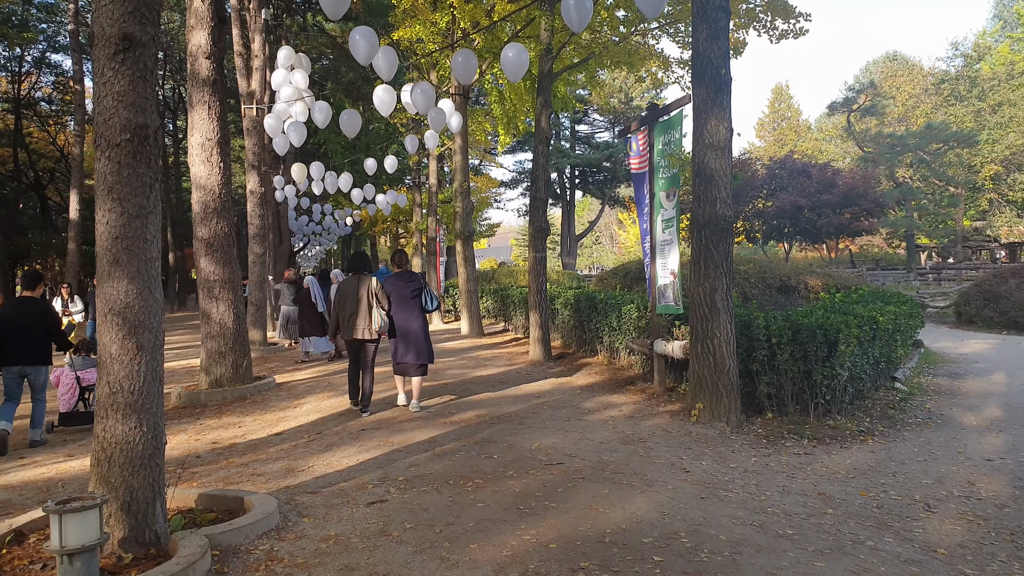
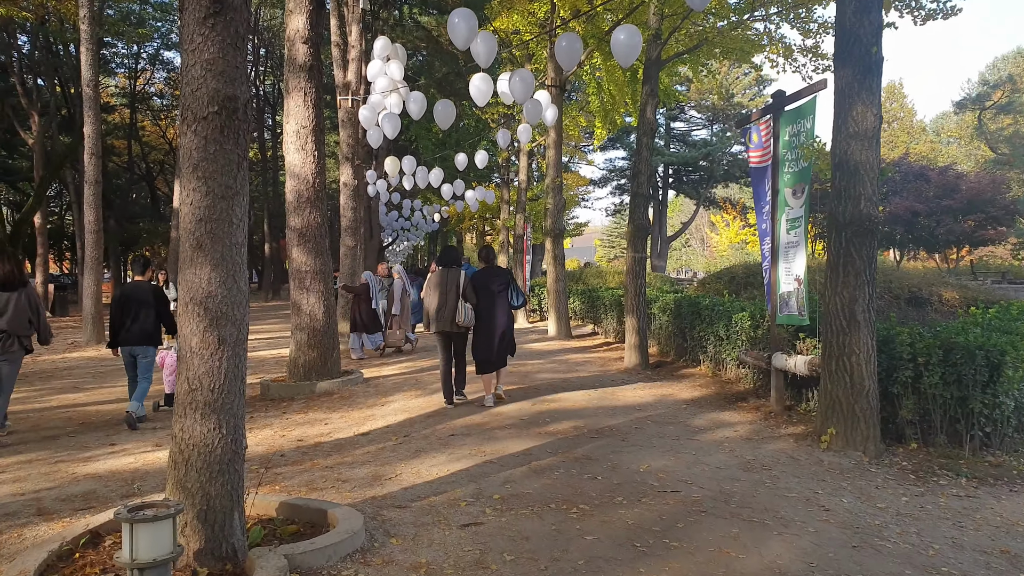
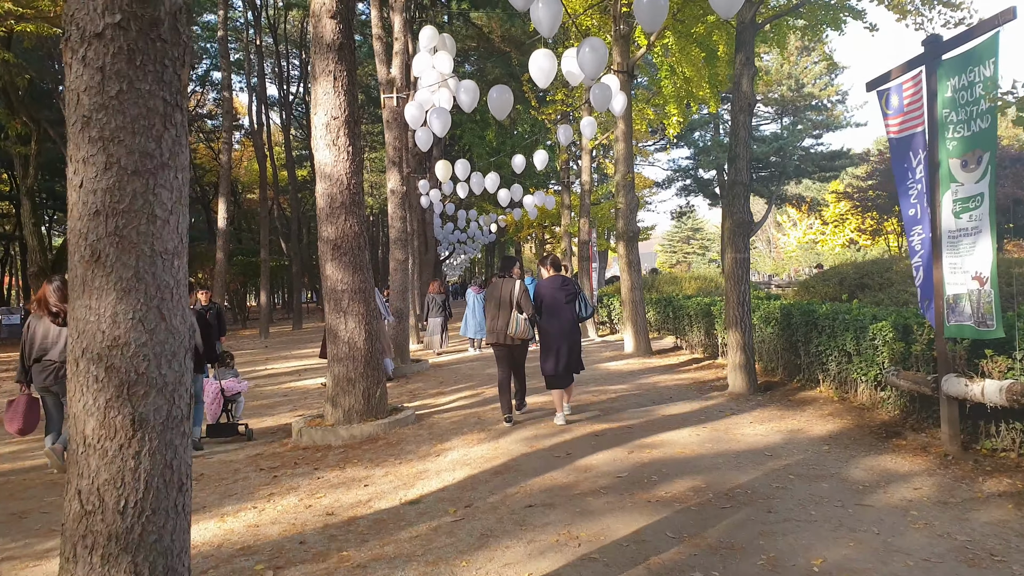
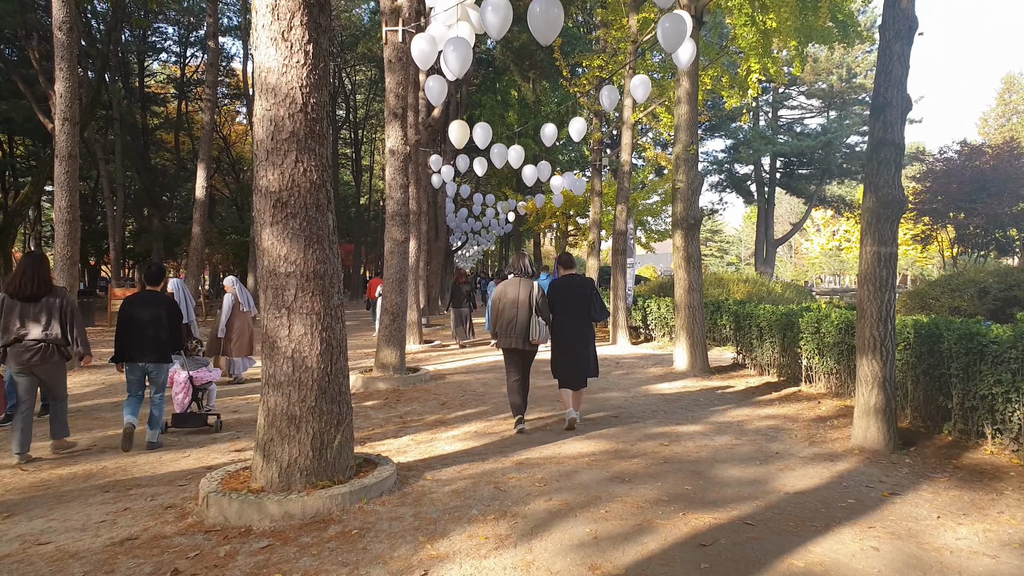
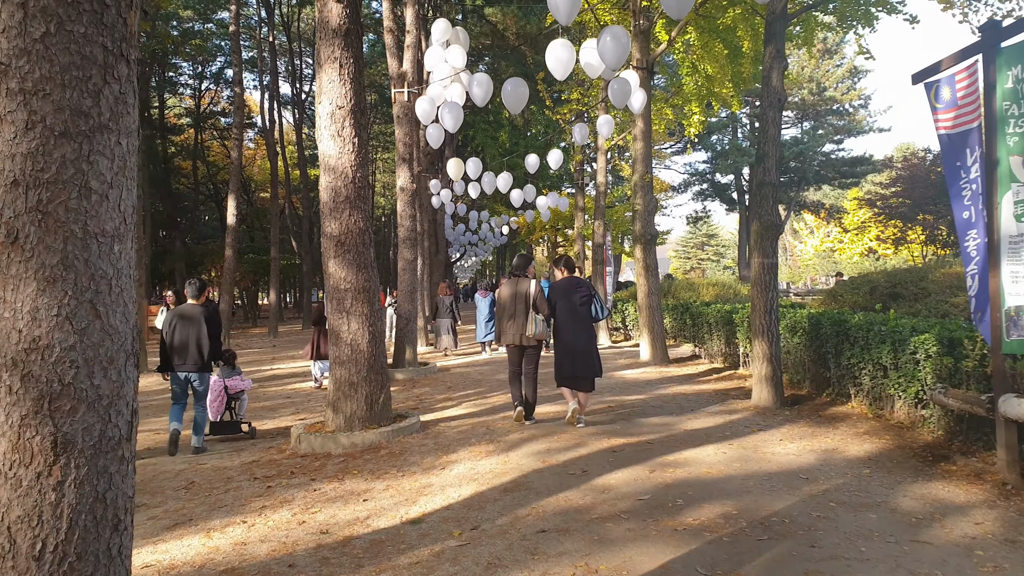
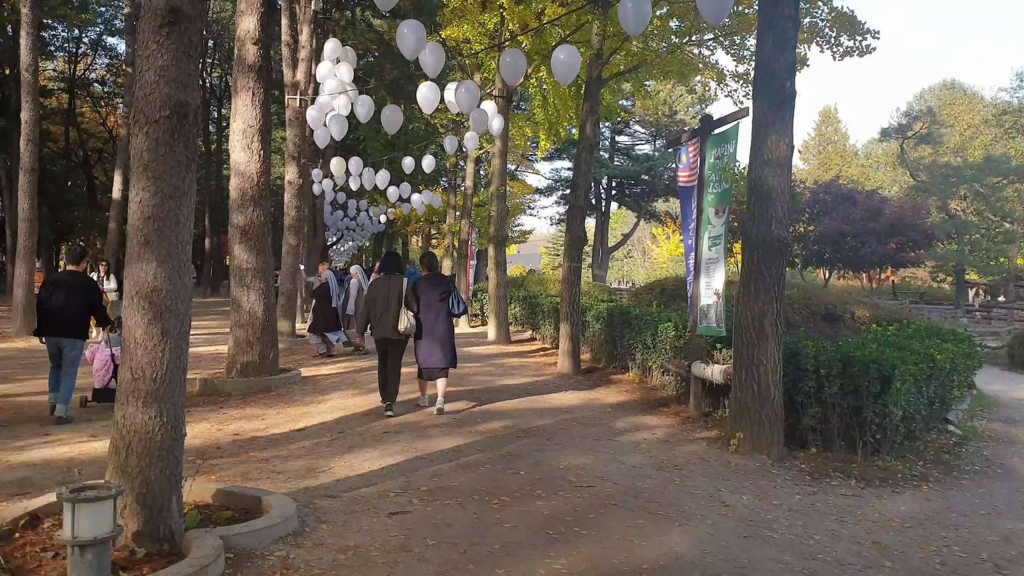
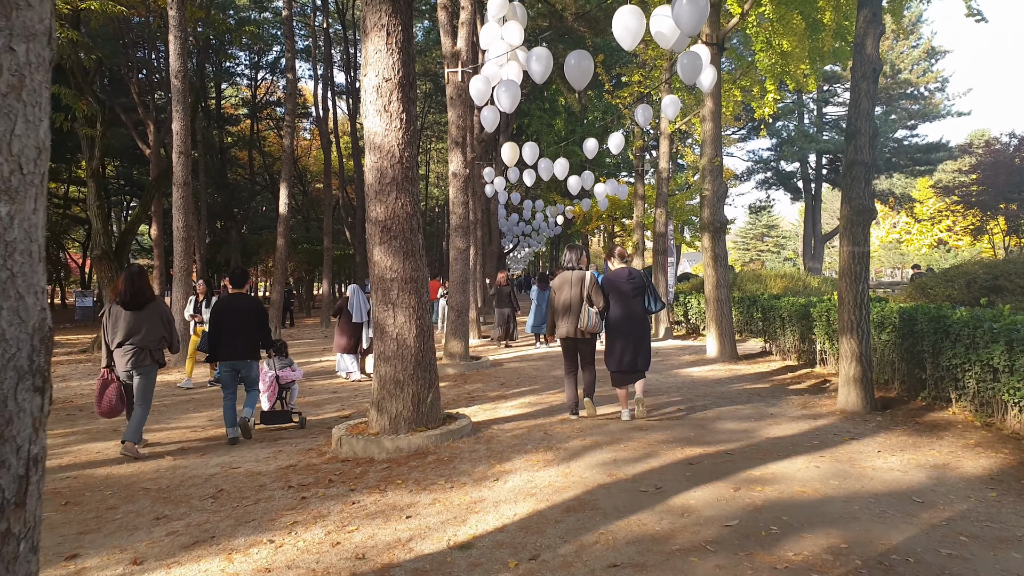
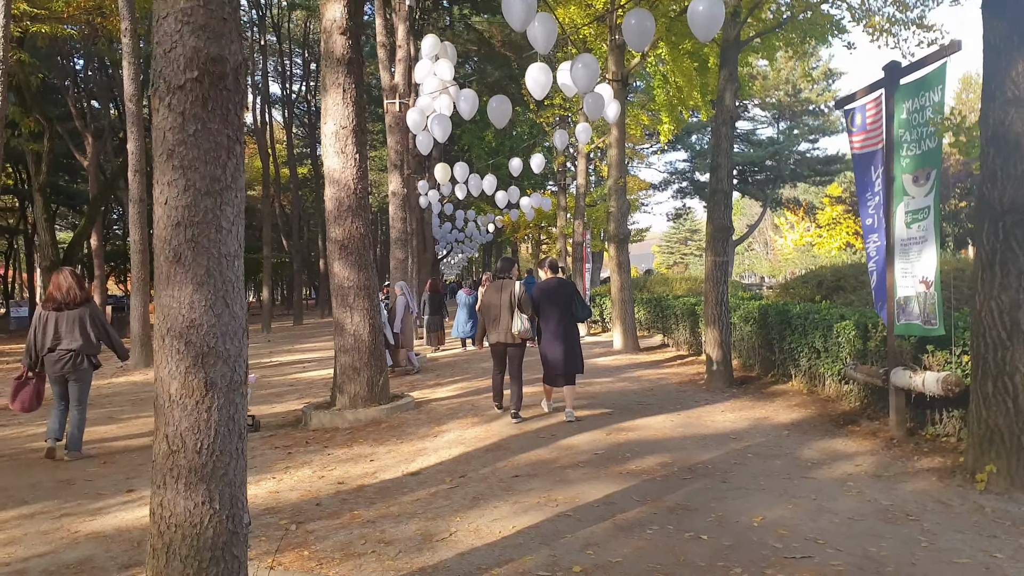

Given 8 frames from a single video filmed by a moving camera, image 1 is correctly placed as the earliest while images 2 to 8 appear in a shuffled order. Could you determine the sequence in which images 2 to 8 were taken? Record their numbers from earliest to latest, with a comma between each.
6, 2, 8, 3, 5, 7, 4
